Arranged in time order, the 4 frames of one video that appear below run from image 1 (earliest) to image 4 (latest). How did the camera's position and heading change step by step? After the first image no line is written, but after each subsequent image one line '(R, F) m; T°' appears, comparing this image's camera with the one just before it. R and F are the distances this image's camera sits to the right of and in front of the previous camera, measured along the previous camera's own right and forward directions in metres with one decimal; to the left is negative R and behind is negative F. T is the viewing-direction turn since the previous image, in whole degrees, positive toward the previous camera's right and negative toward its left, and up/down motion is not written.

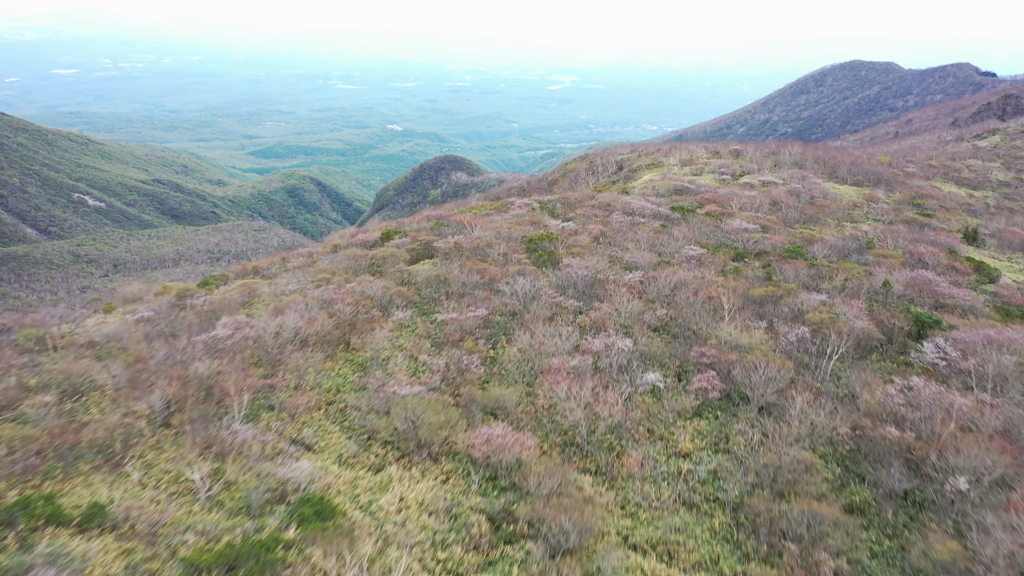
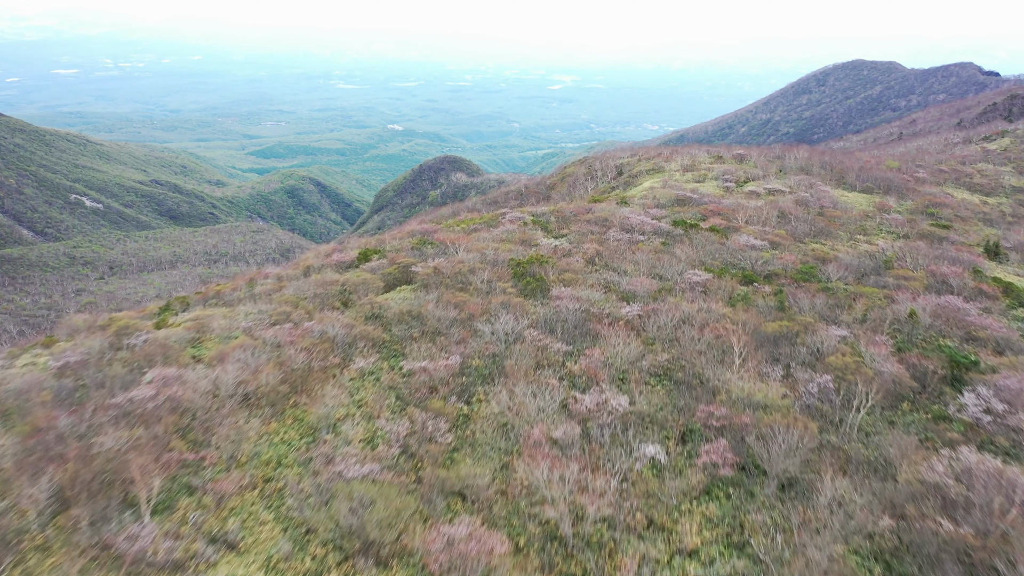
(+0.2, +1.2) m; 0°
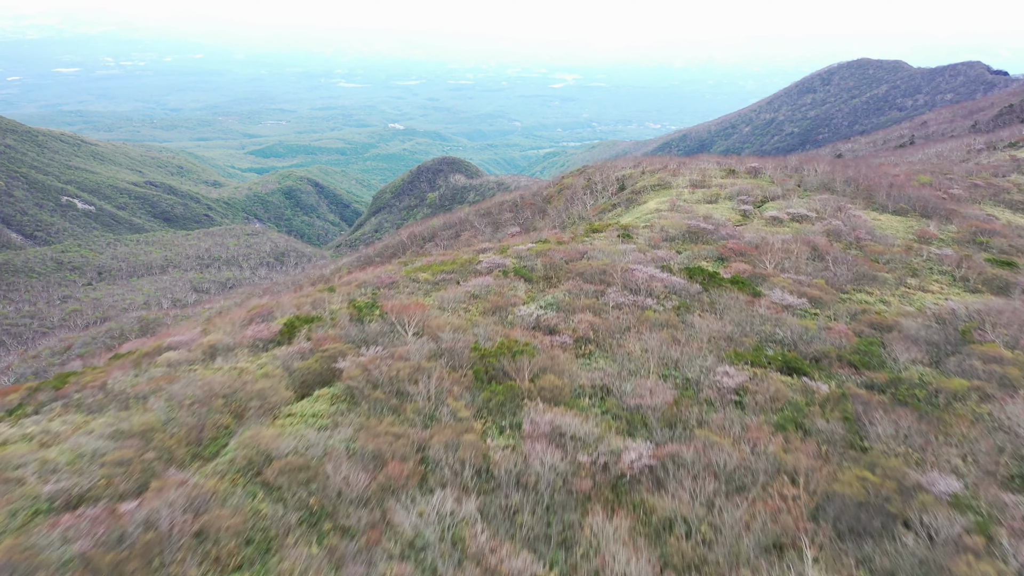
(+0.4, +3.3) m; 0°
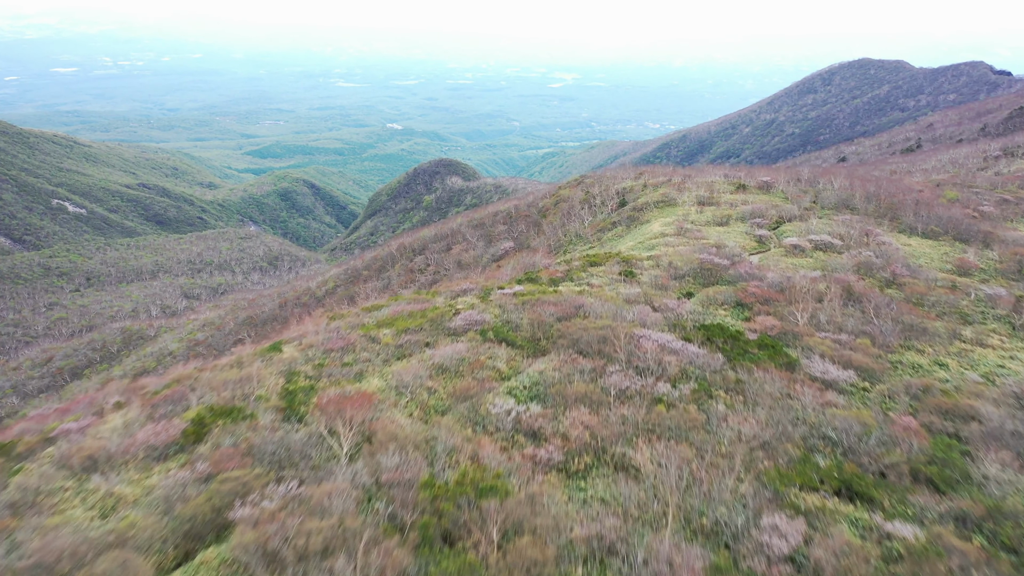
(+0.3, +2.5) m; 0°
